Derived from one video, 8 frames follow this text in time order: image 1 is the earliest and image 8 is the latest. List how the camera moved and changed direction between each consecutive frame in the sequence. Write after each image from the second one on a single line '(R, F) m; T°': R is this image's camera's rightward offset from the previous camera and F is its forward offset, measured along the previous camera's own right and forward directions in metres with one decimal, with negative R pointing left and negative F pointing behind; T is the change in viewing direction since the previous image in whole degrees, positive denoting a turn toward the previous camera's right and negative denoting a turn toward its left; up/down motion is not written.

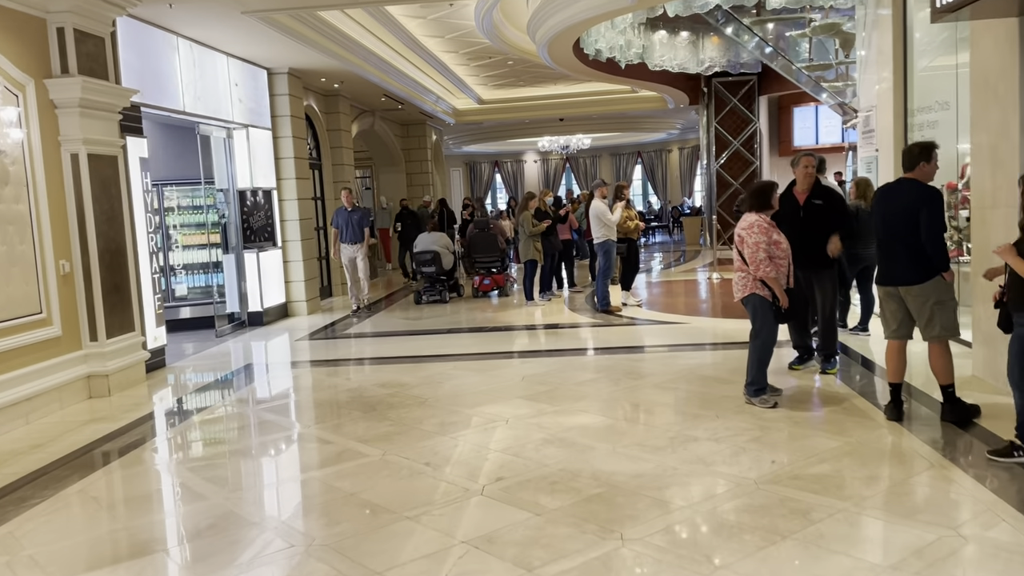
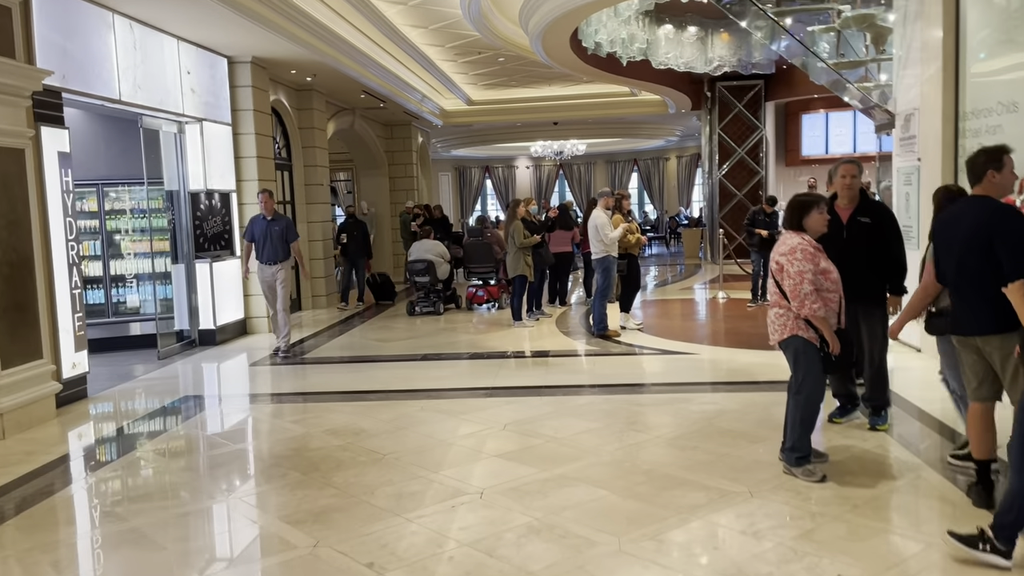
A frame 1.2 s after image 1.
(+0.1, +0.9) m; +1°
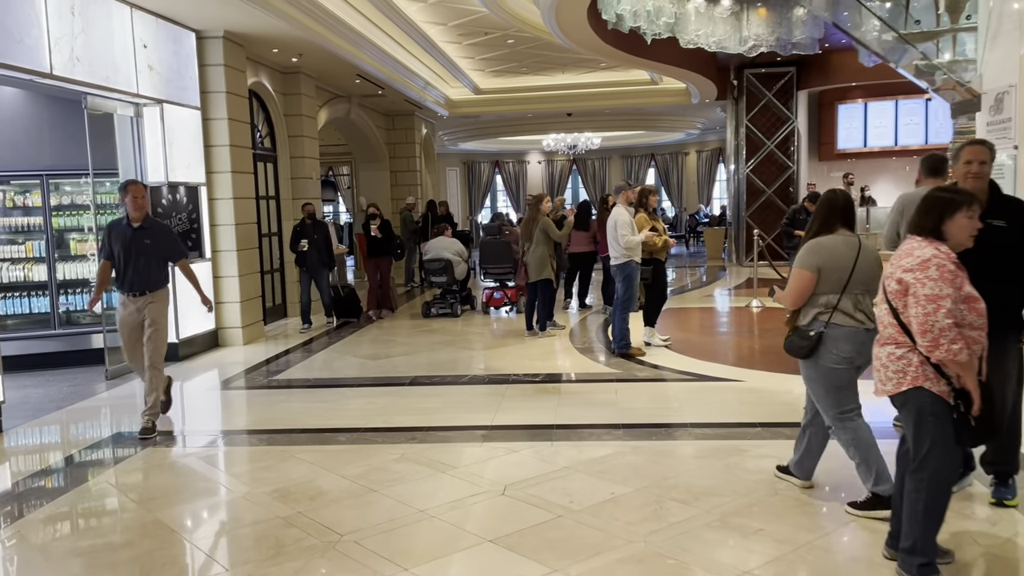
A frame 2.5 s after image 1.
(0.0, +1.0) m; -1°
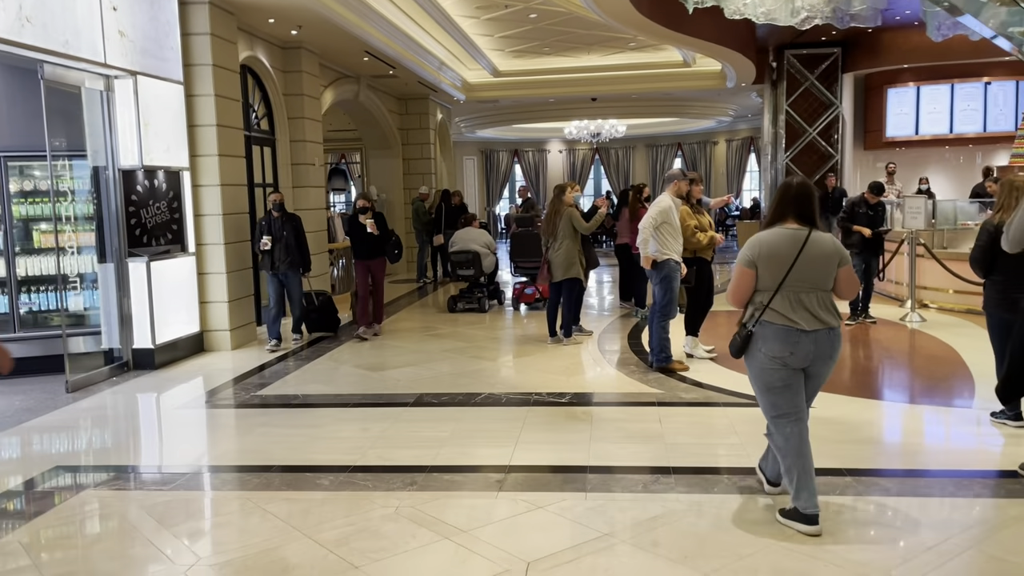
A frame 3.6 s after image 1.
(0.0, +0.8) m; -1°
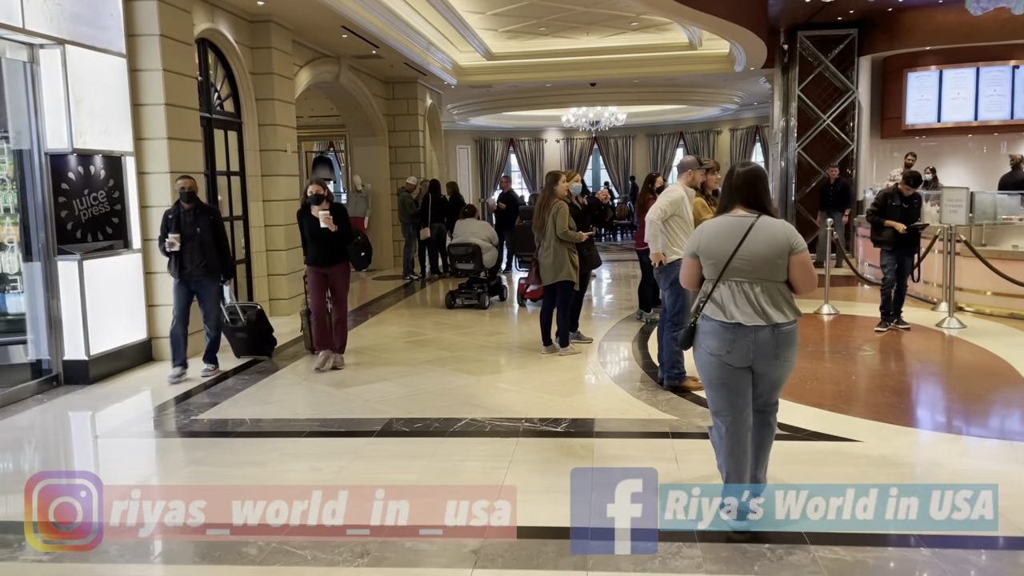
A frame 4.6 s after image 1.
(+0.1, +0.7) m; 0°
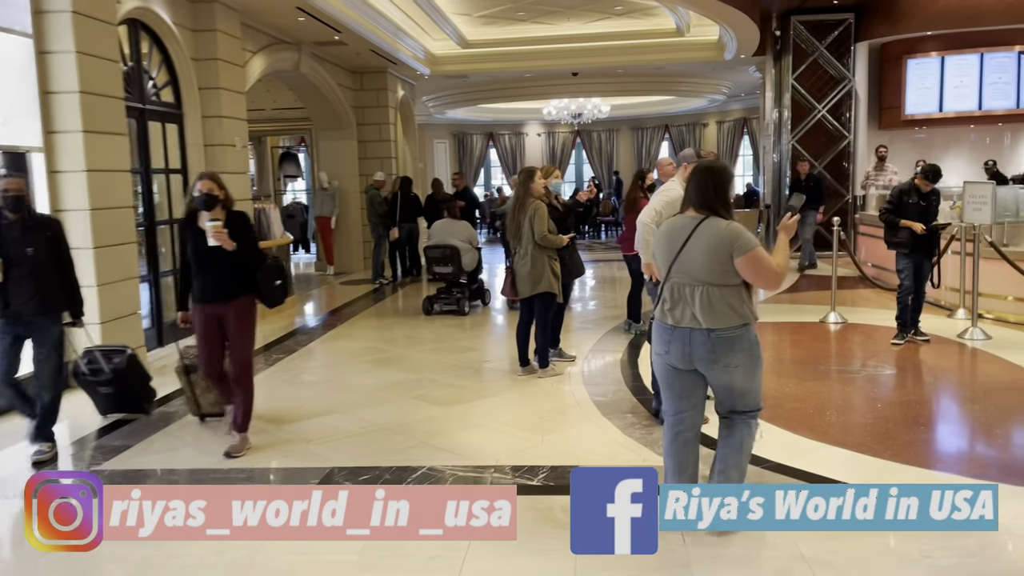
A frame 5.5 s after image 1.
(+0.1, +0.7) m; +1°
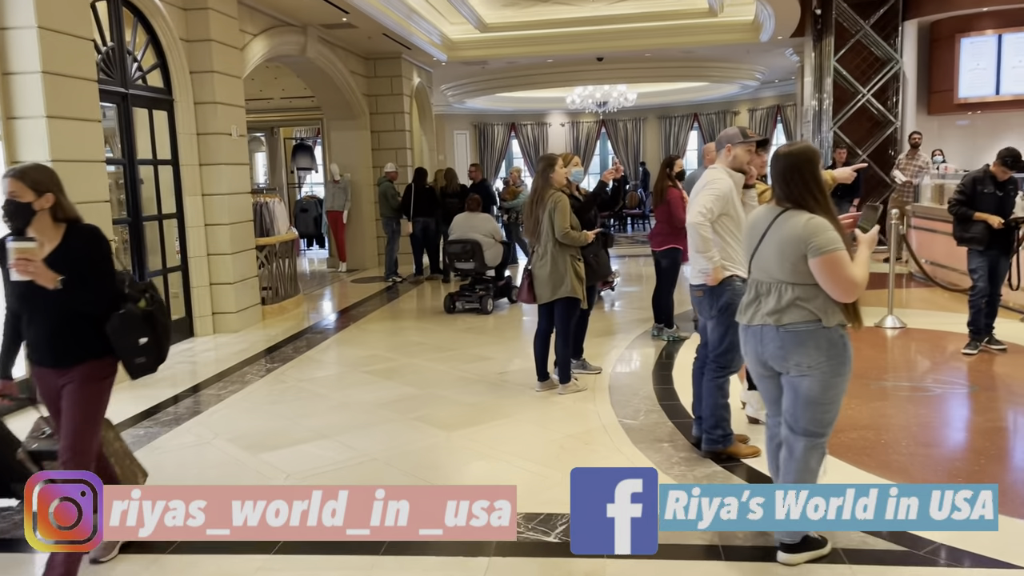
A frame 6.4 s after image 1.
(0.0, +0.6) m; -2°
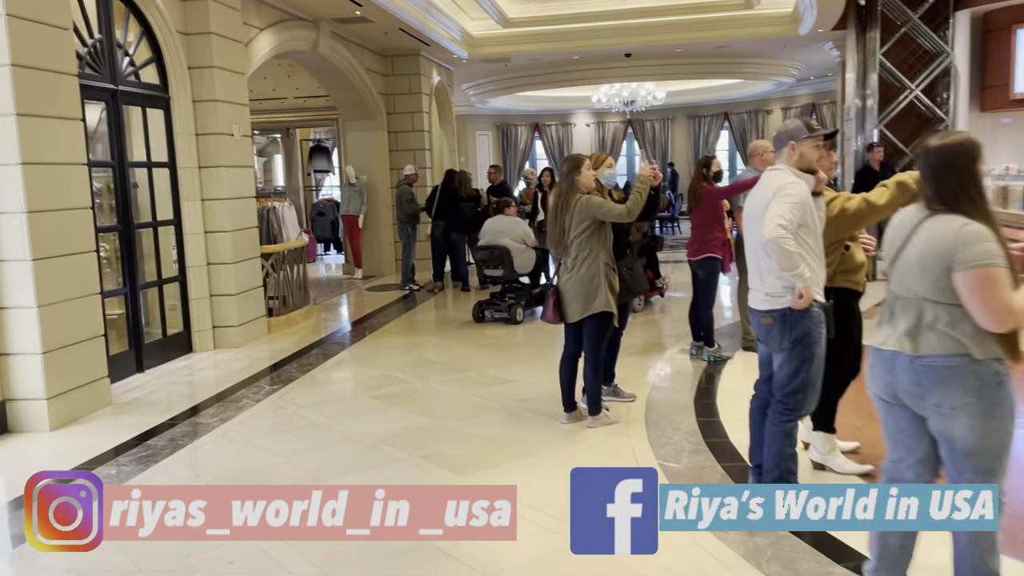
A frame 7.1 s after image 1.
(0.0, +0.5) m; -2°
